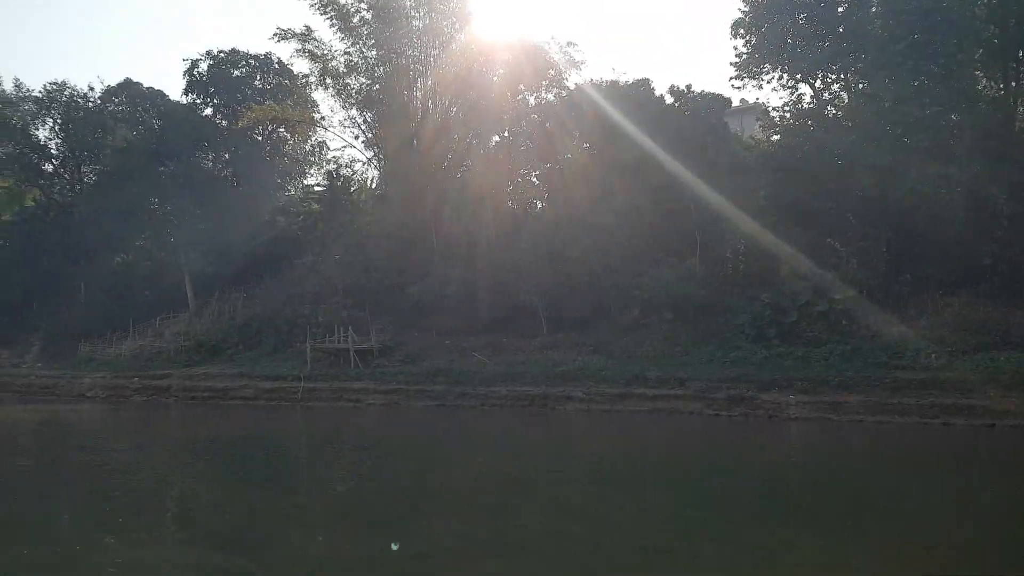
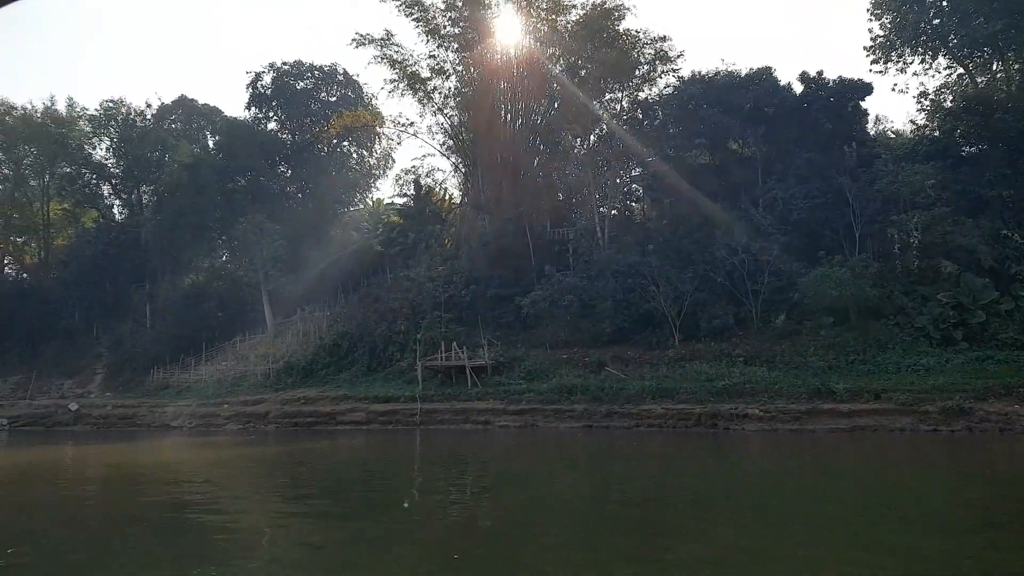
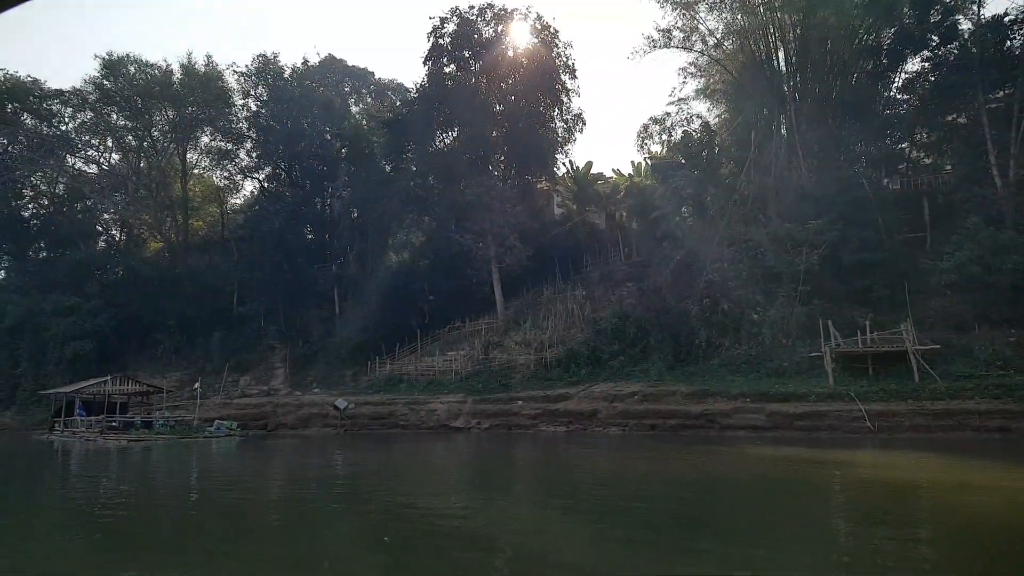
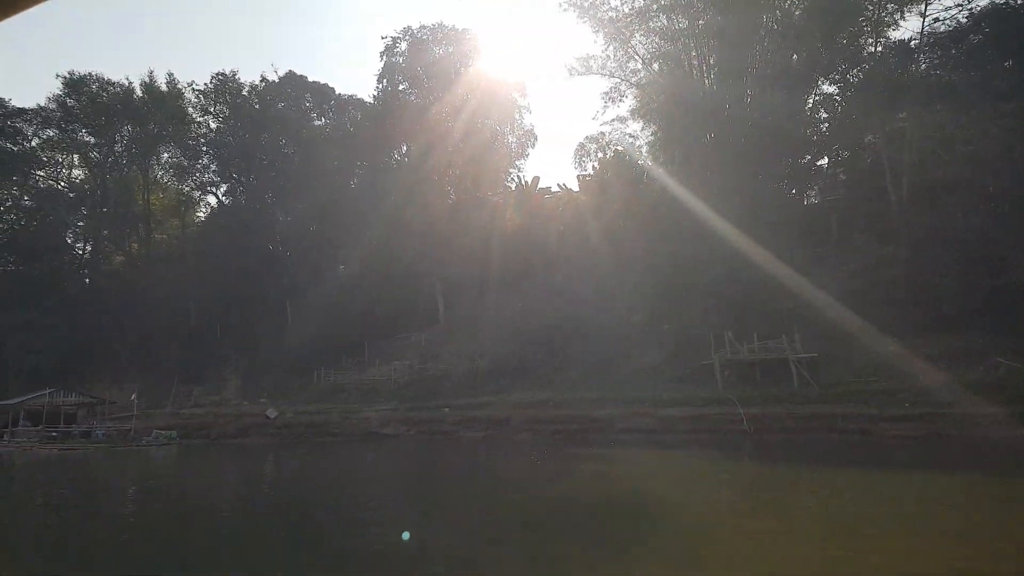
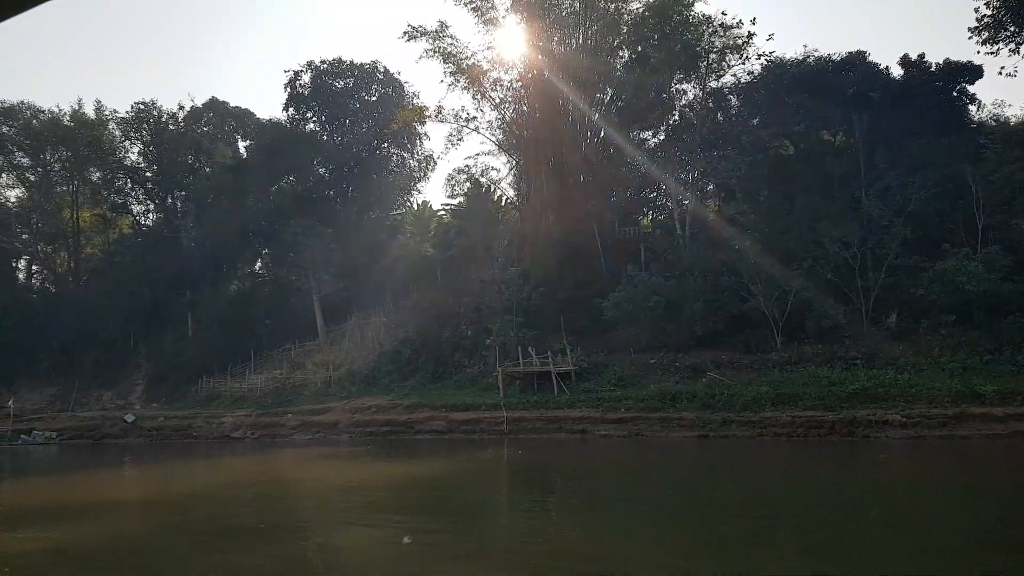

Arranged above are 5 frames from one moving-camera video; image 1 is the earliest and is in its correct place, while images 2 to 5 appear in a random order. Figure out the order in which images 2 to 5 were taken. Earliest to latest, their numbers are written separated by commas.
2, 5, 4, 3
